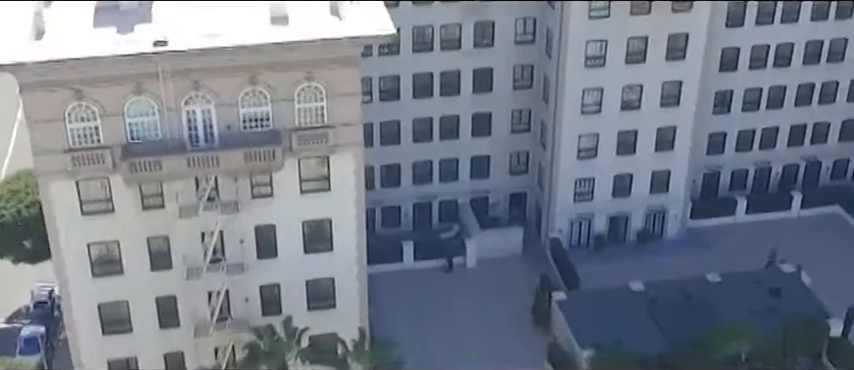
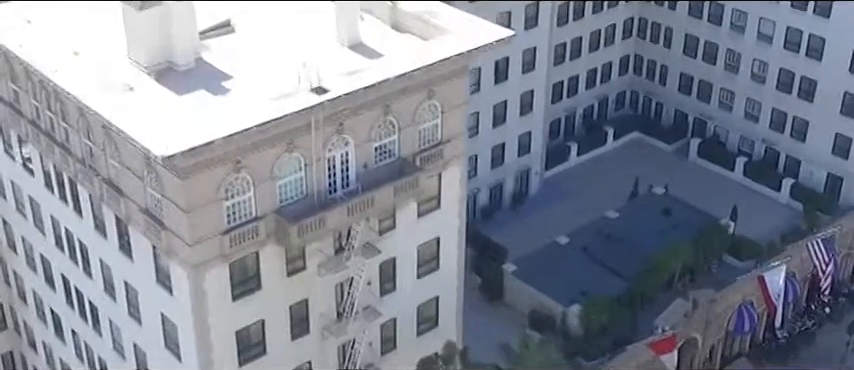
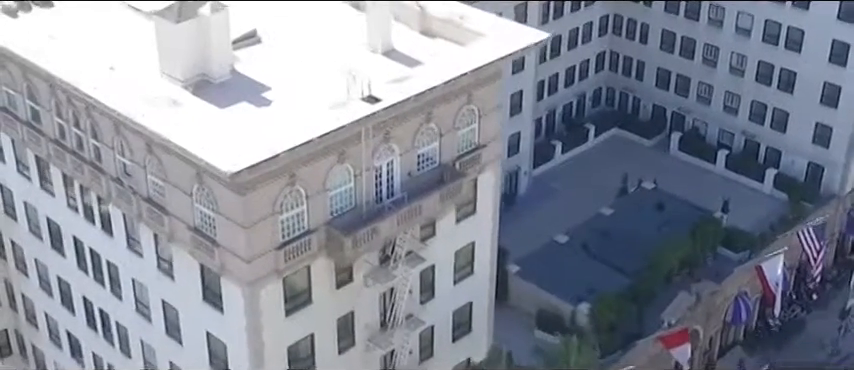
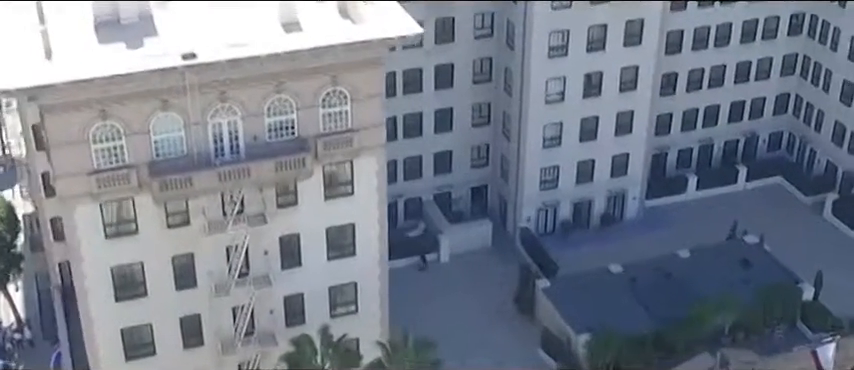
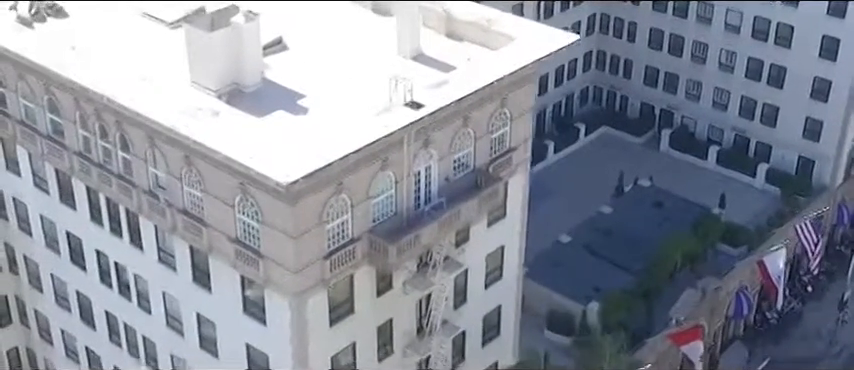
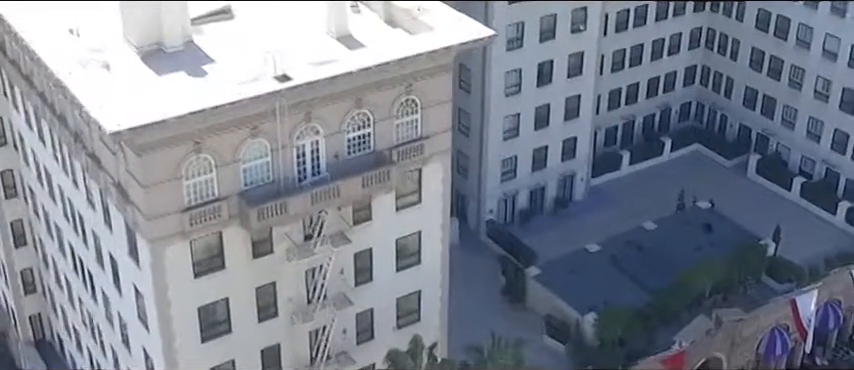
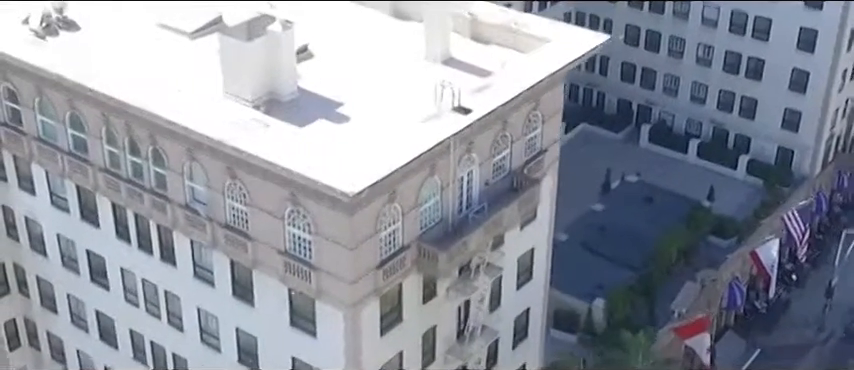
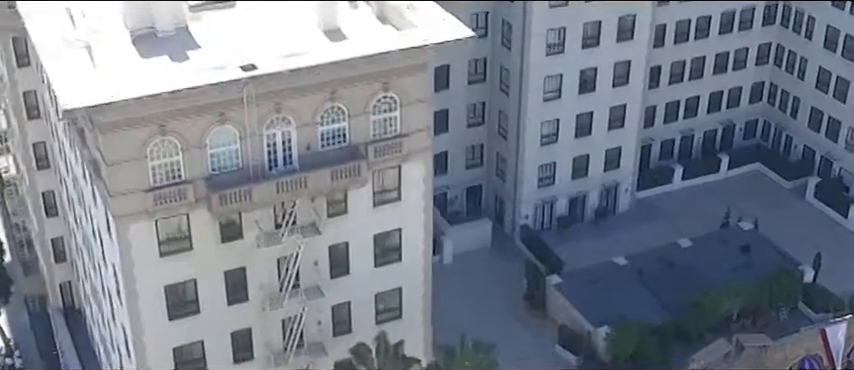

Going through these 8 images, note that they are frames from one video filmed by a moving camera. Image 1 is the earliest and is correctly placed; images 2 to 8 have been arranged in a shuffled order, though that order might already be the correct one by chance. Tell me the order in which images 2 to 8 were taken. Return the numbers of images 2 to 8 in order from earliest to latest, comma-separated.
4, 8, 6, 2, 3, 5, 7
